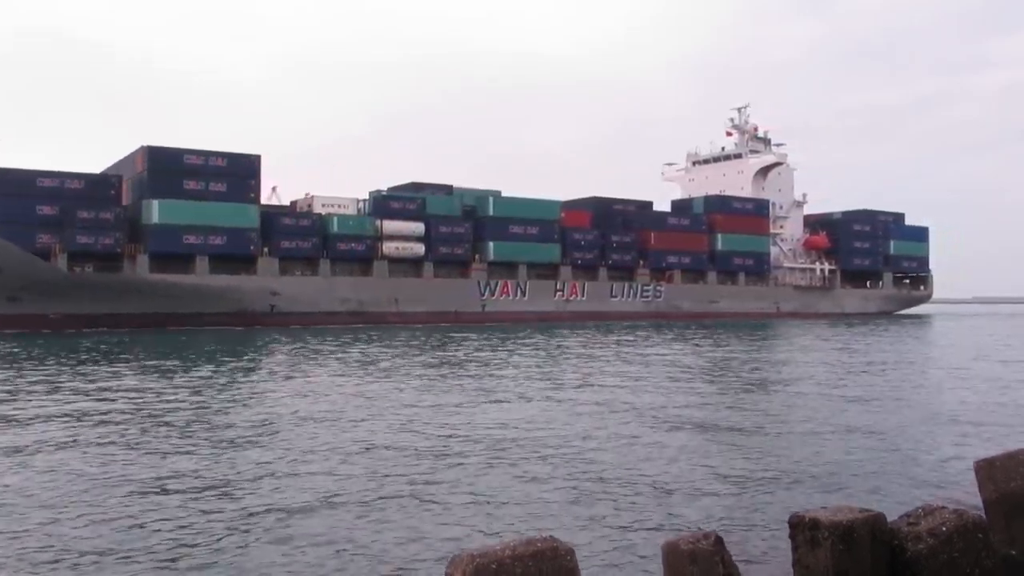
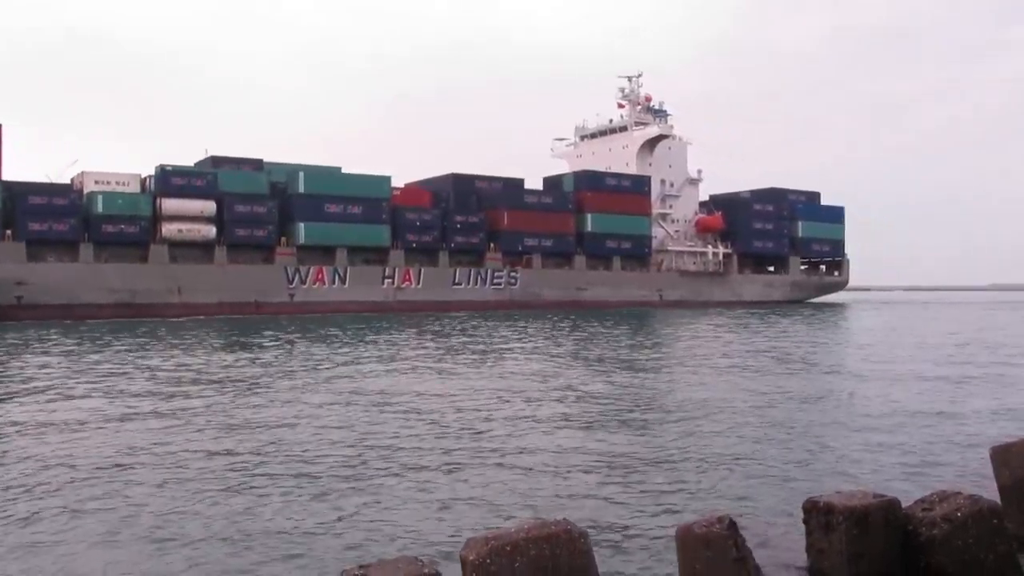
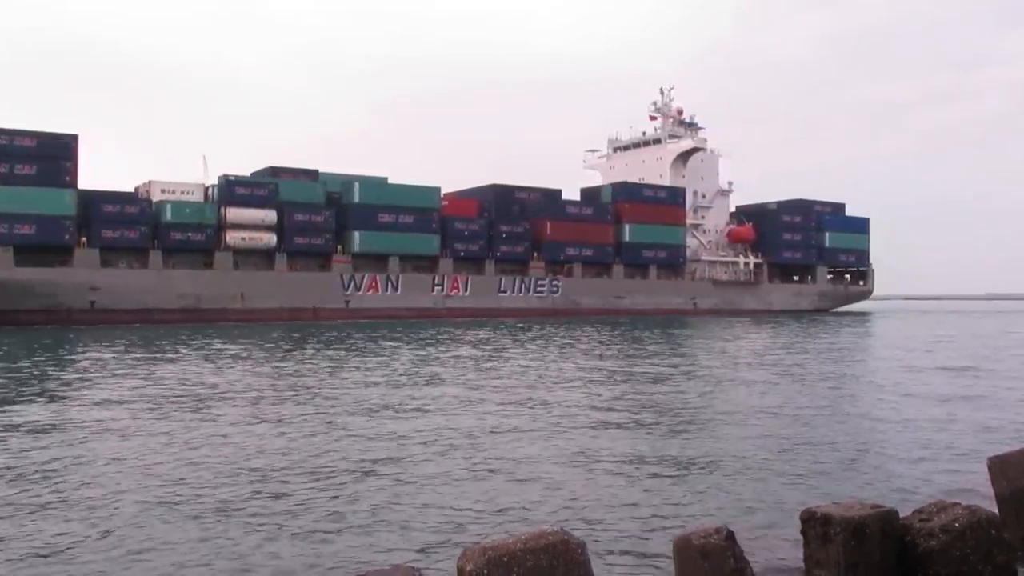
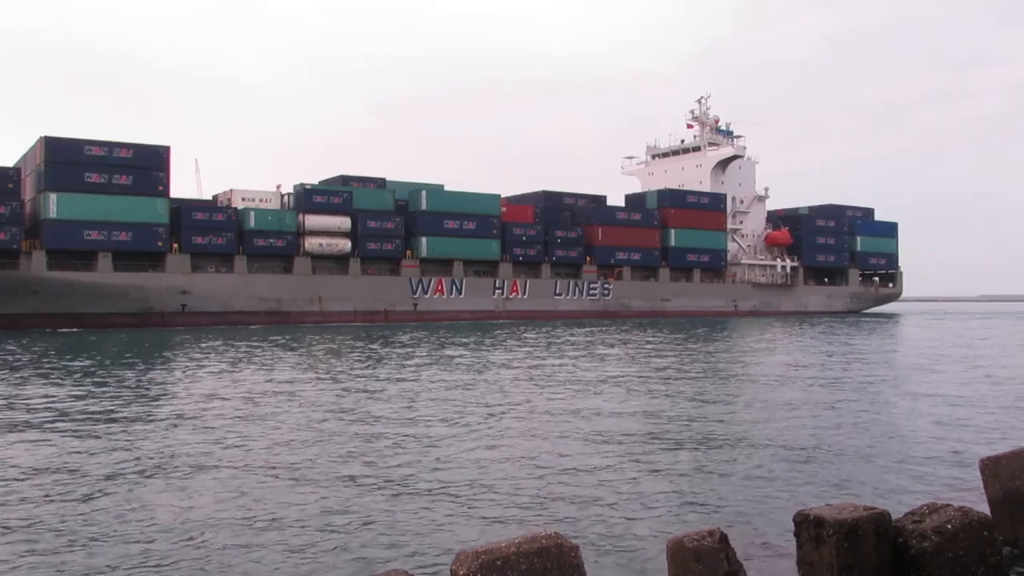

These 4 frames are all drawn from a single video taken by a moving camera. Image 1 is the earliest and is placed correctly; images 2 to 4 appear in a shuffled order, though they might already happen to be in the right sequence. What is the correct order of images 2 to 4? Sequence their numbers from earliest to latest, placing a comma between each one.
4, 3, 2
